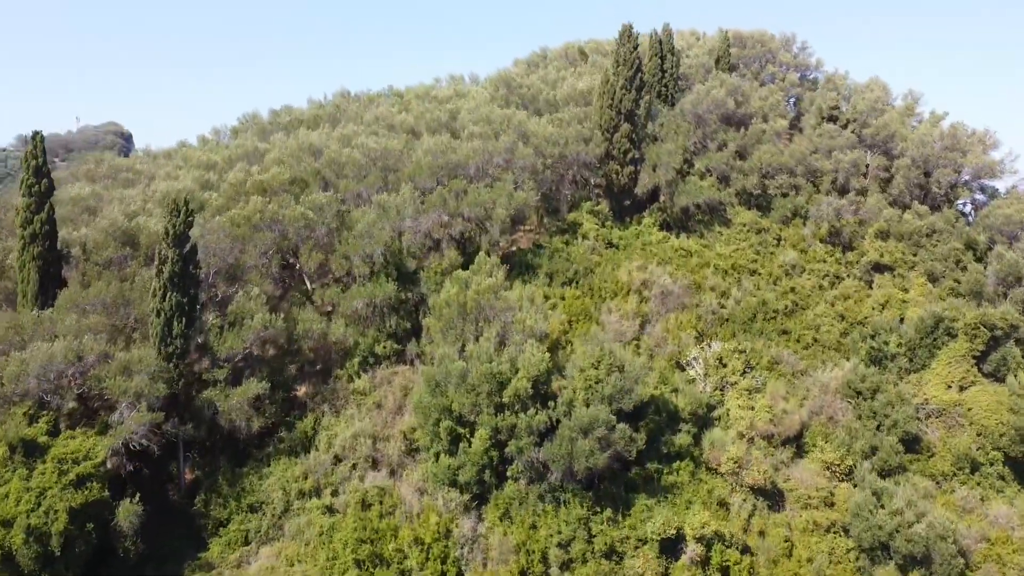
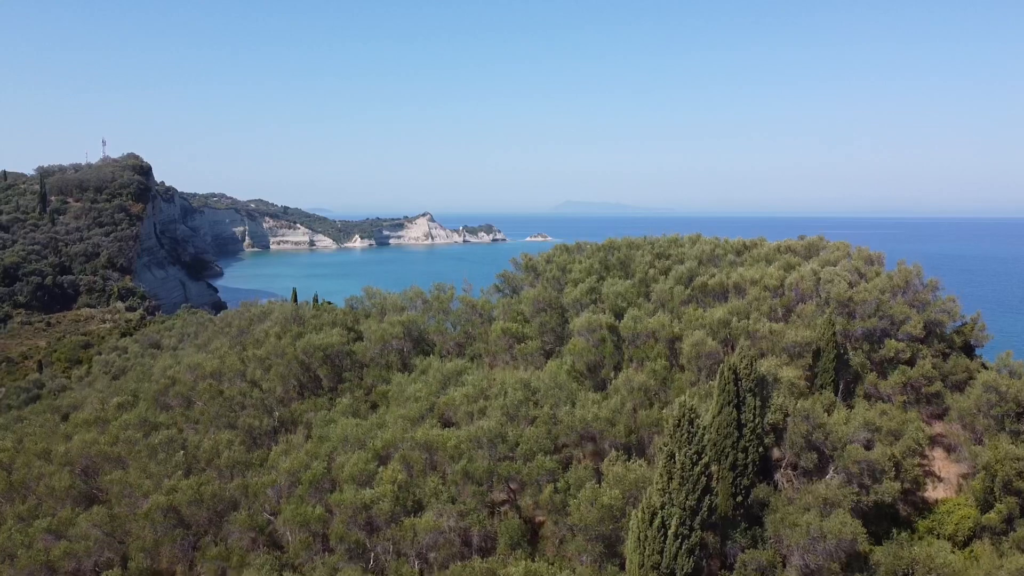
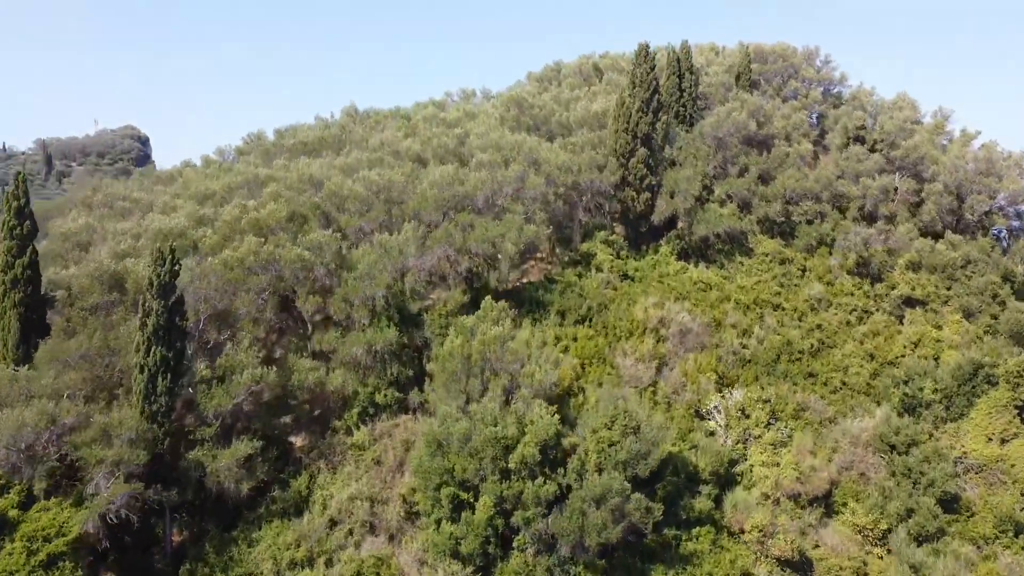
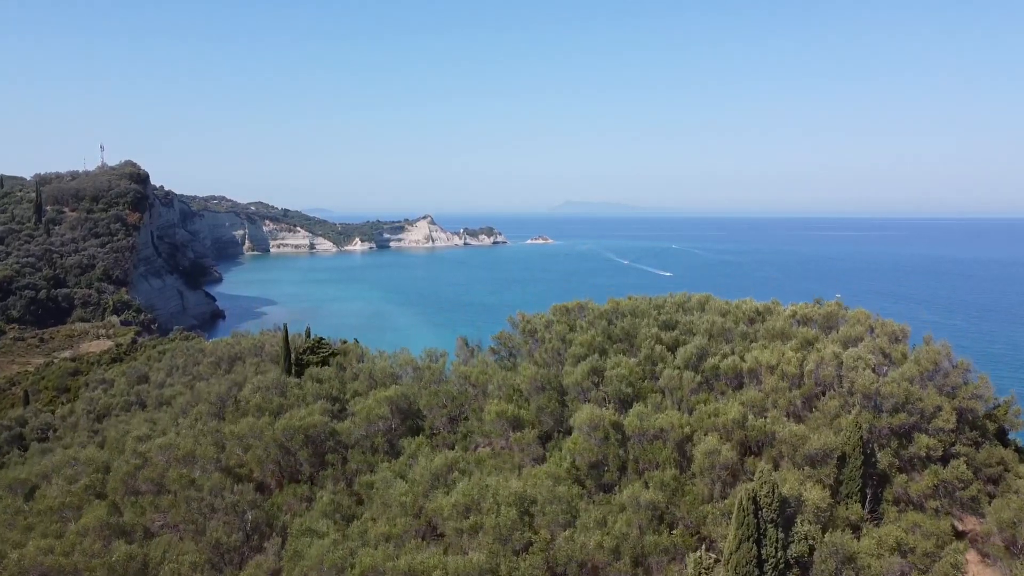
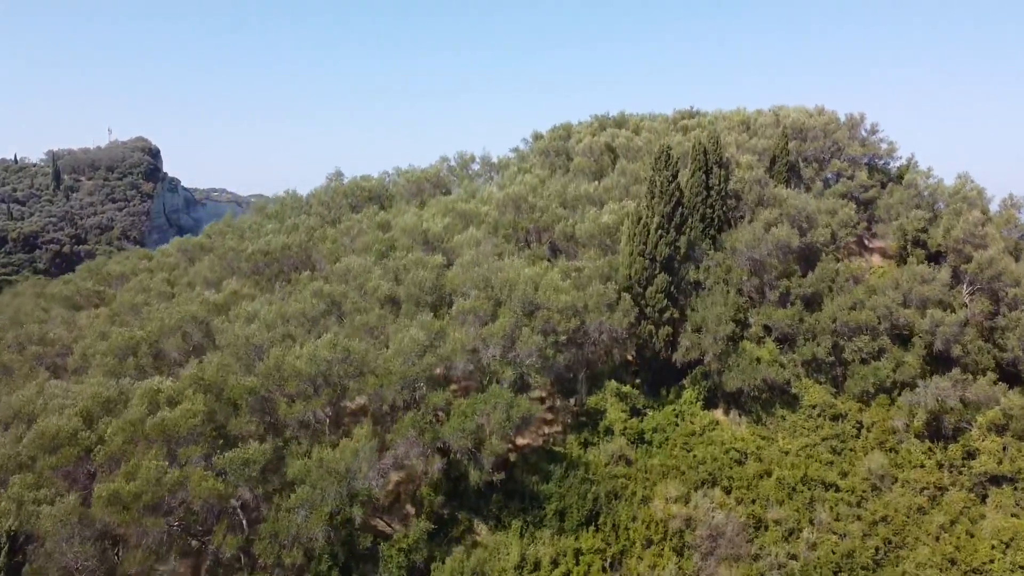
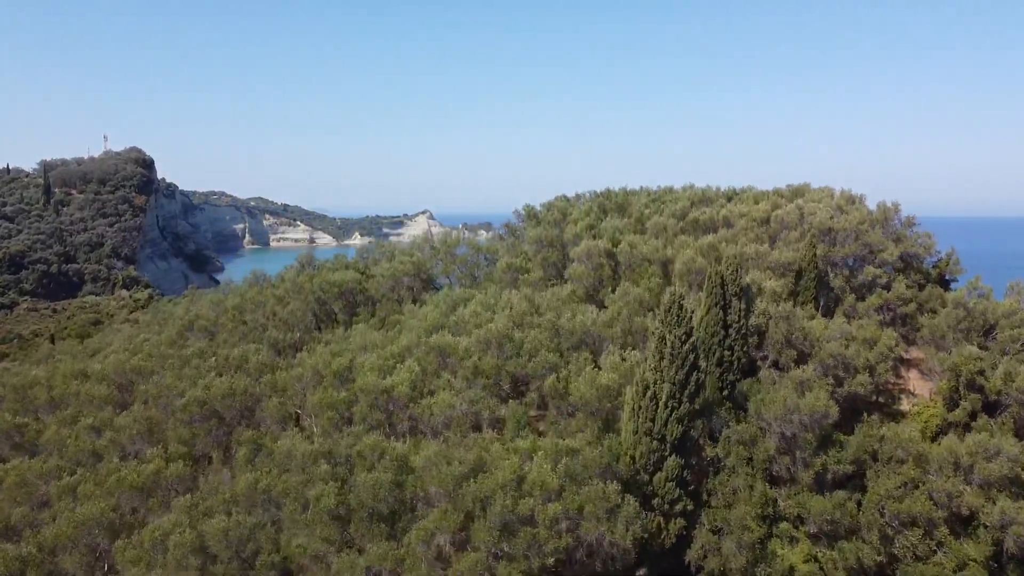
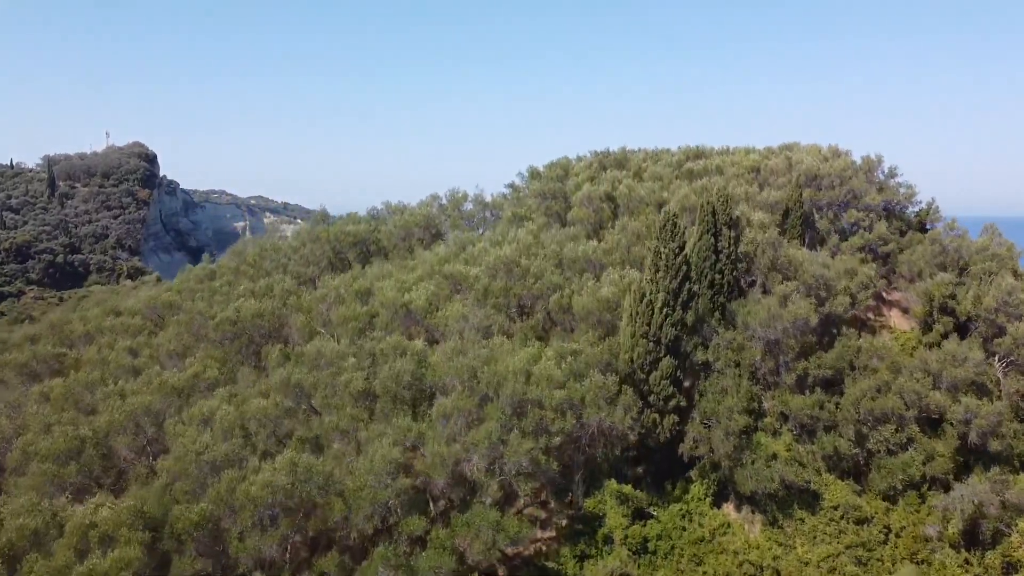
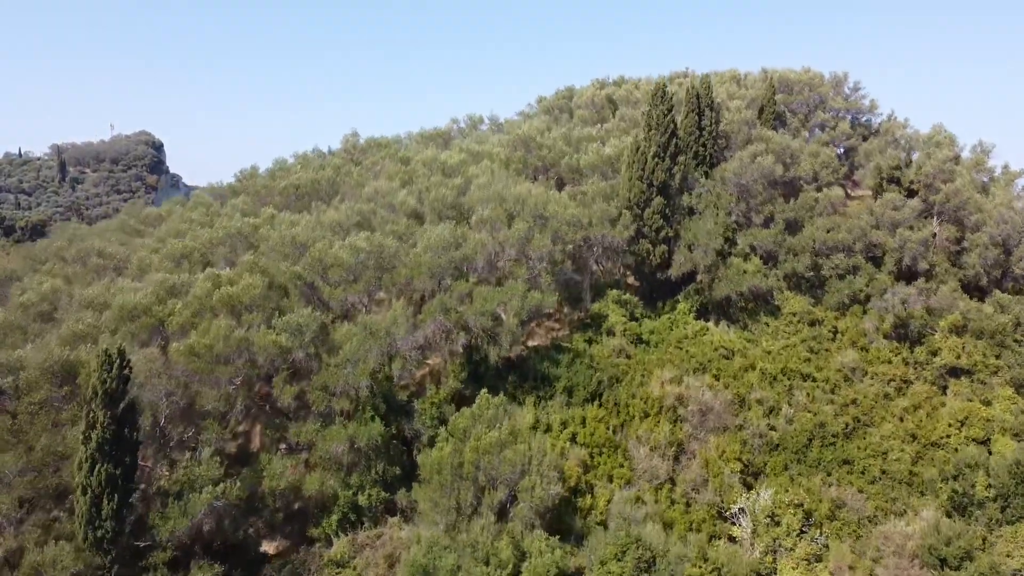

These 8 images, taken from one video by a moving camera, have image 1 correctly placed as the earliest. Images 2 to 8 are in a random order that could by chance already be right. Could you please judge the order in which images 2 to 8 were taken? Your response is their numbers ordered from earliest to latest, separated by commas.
3, 8, 5, 7, 6, 2, 4
